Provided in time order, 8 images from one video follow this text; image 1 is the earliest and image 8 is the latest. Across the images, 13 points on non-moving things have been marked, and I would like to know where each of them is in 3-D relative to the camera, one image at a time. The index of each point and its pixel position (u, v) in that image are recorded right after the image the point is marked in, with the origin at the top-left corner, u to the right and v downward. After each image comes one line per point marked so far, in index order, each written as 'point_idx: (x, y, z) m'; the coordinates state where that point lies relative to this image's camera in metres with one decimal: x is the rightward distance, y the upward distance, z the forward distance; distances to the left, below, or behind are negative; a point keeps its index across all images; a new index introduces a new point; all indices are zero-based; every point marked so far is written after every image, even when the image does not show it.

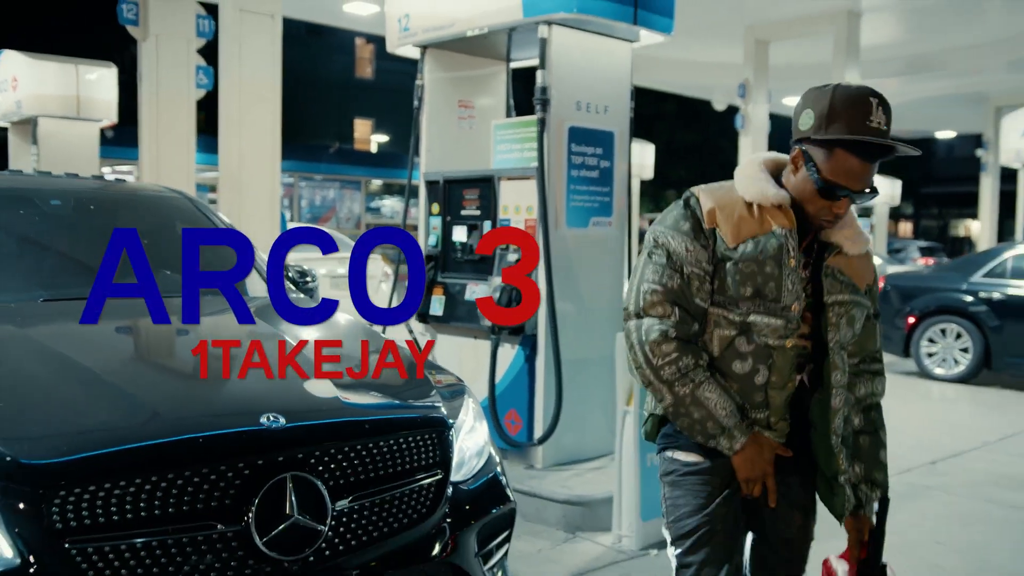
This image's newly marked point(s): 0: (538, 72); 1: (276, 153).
0: (+0.1, +1.1, +5.1) m
1: (-1.9, +1.1, +8.0) m
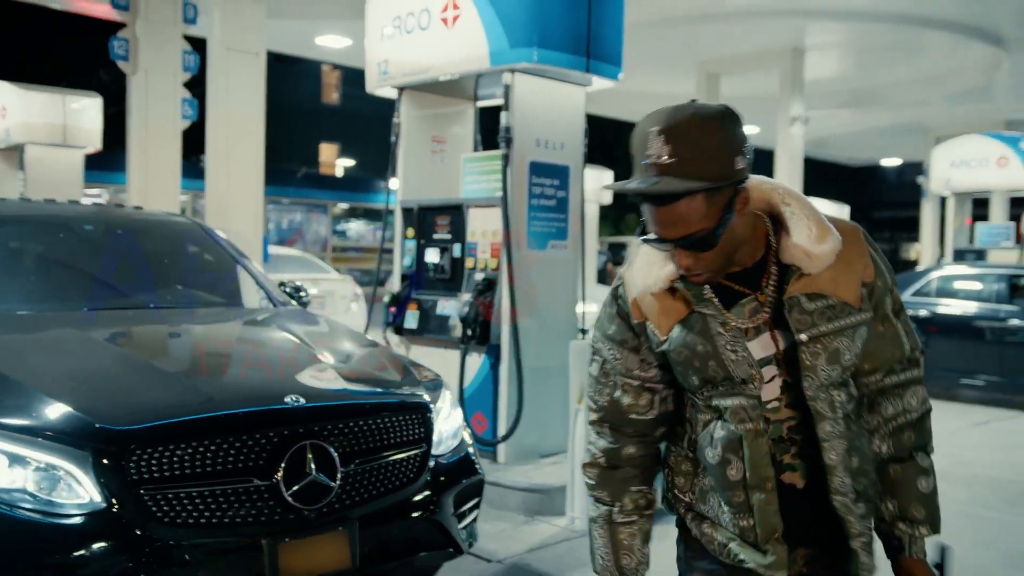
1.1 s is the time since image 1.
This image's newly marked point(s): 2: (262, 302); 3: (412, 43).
0: (-0.1, +1.0, +5.8) m
1: (-2.2, +0.9, +8.6) m
2: (-1.3, 0.0, +4.7) m
3: (-0.6, +1.5, +6.1) m
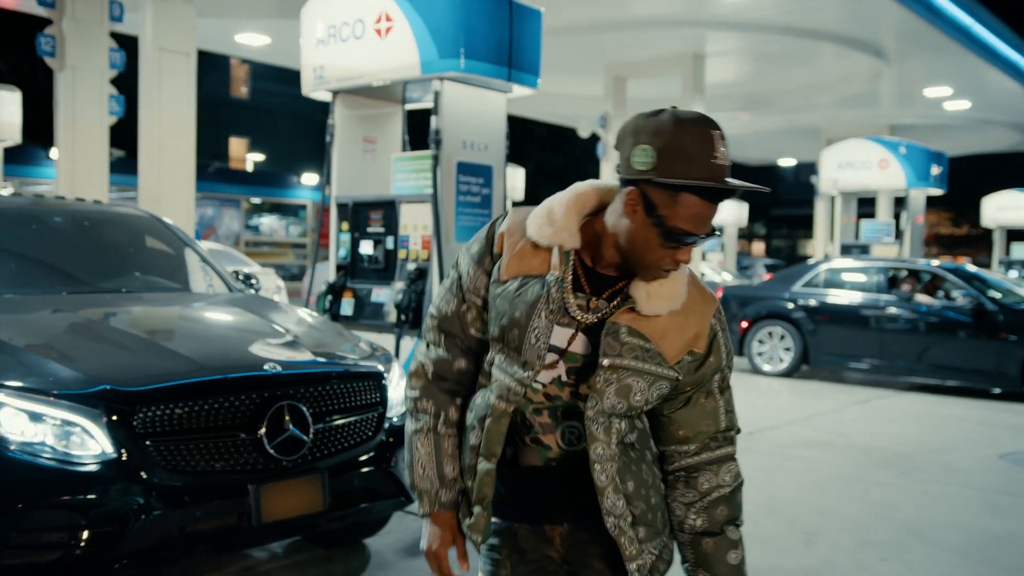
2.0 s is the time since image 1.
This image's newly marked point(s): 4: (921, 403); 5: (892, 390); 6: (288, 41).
0: (-0.5, +1.1, +6.3) m
1: (-2.9, +1.0, +8.9) m
2: (-1.6, 0.0, +5.2) m
3: (-1.1, +1.6, +6.6) m
4: (+4.2, -1.2, +10.1) m
5: (+4.3, -1.2, +11.1) m
6: (-3.2, +3.5, +14.2) m
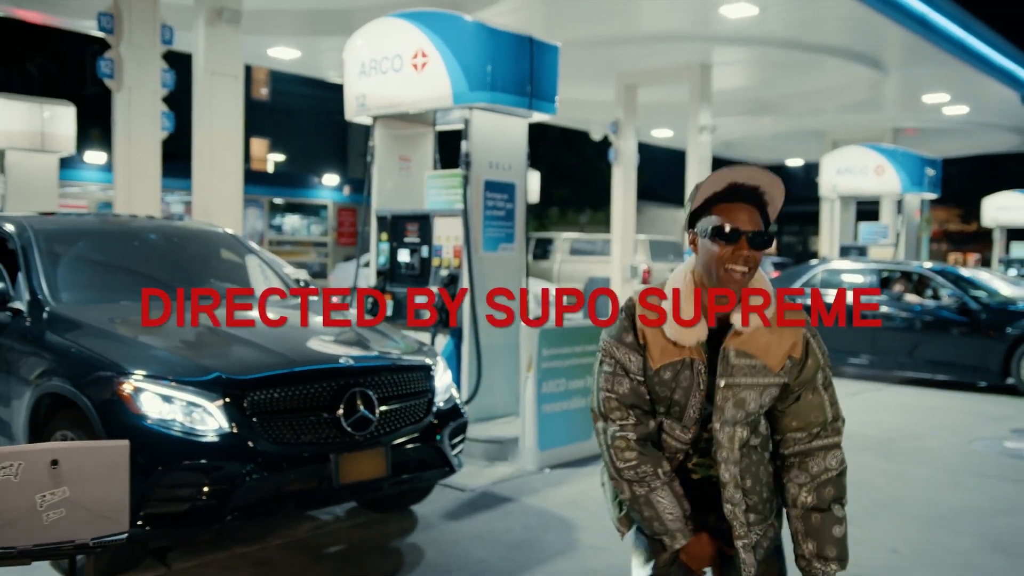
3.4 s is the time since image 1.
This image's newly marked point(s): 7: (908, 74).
0: (-0.4, +1.1, +7.2) m
1: (-2.7, +1.0, +9.8) m
2: (-1.5, 0.0, +6.1) m
3: (-0.9, +1.5, +7.4) m
4: (+4.4, -1.2, +10.9) m
5: (+4.5, -1.2, +11.9) m
6: (-3.0, +3.6, +15.1) m
7: (+6.6, +3.6, +16.5) m
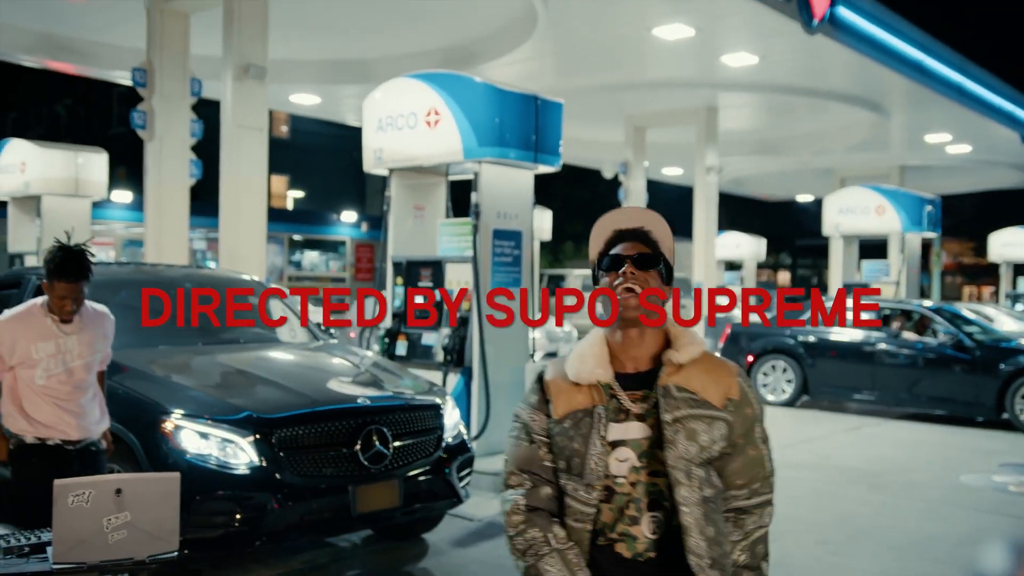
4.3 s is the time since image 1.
0: (-0.3, +0.7, +7.7) m
1: (-2.6, +0.6, +10.4) m
2: (-1.5, -0.3, +6.6) m
3: (-0.9, +1.2, +8.0) m
4: (+4.5, -1.6, +11.3) m
5: (+4.6, -1.6, +12.3) m
6: (-2.8, +3.0, +15.7) m
7: (+6.8, +2.9, +17.0) m
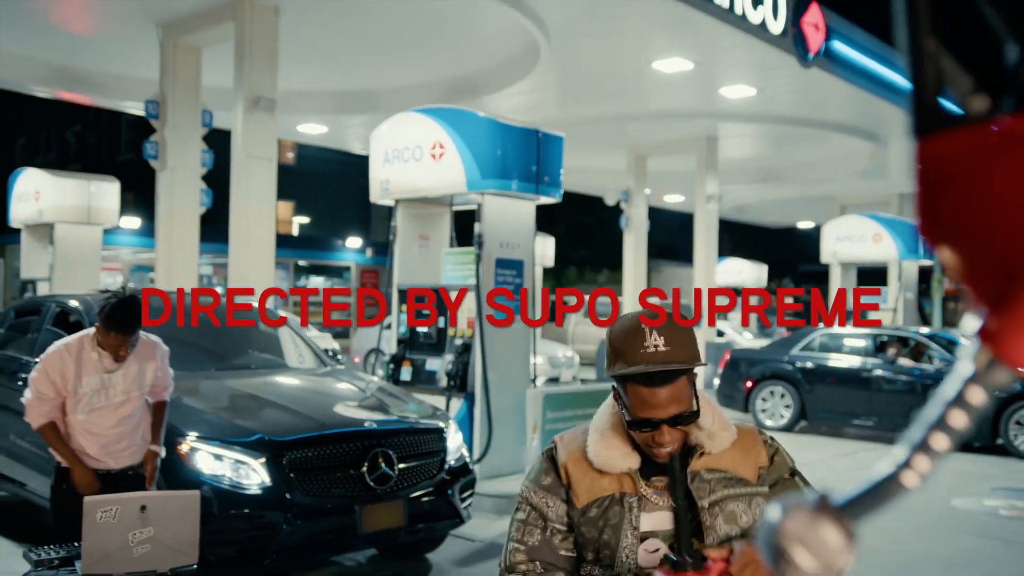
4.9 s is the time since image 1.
0: (-0.3, +0.5, +8.0) m
1: (-2.6, +0.3, +10.6) m
2: (-1.4, -0.5, +6.8) m
3: (-0.9, +1.0, +8.2) m
4: (+4.5, -1.9, +11.4) m
5: (+4.7, -2.0, +12.4) m
6: (-2.8, +2.6, +16.0) m
7: (+6.9, +2.5, +17.2) m
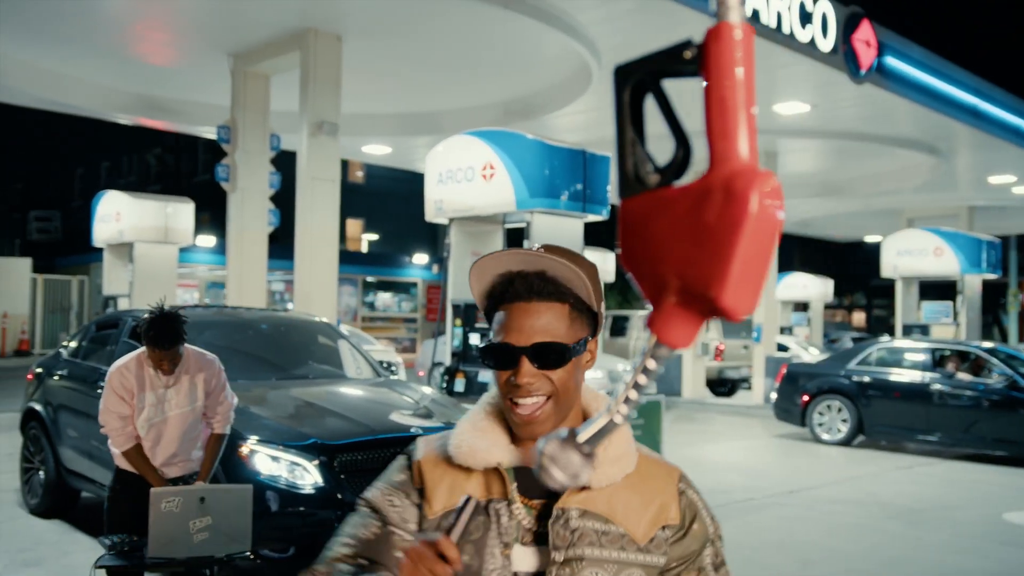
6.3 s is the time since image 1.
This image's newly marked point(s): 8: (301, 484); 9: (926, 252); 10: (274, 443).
0: (+0.1, +0.4, +8.3) m
1: (-2.0, +0.1, +11.1) m
2: (-1.1, -0.6, +7.2) m
3: (-0.4, +0.9, +8.6) m
4: (+5.2, -2.1, +11.4) m
5: (+5.4, -2.1, +12.4) m
6: (-1.8, +2.3, +16.5) m
7: (+7.9, +2.2, +17.1) m
8: (-1.1, -1.0, +5.1) m
9: (+6.5, +0.6, +15.5) m
10: (-1.3, -0.8, +5.2) m
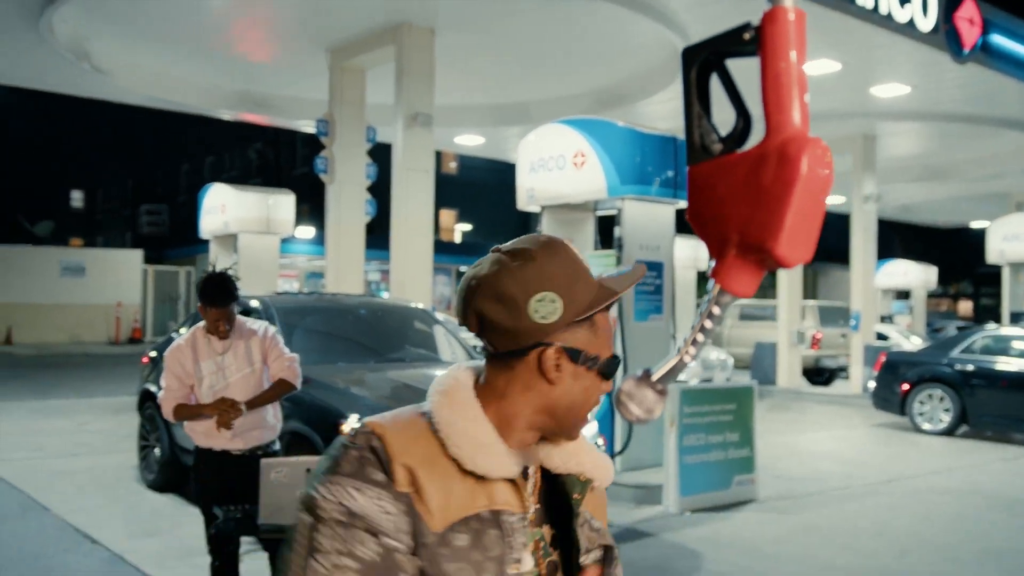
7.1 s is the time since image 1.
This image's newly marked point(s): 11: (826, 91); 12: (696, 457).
0: (+0.9, +0.5, +8.4) m
1: (-0.9, +0.3, +11.4) m
2: (-0.4, -0.5, +7.4) m
3: (+0.4, +1.0, +8.7) m
4: (+6.2, -1.9, +11.0) m
5: (+6.5, -2.0, +12.0) m
6: (-0.2, +2.5, +16.7) m
7: (+9.4, +2.5, +16.4) m
8: (-0.6, -0.9, +5.3) m
9: (+7.9, +0.8, +15.0) m
10: (-0.8, -0.7, +5.5) m
11: (+4.3, +2.7, +13.5) m
12: (+1.4, -1.3, +7.5) m
